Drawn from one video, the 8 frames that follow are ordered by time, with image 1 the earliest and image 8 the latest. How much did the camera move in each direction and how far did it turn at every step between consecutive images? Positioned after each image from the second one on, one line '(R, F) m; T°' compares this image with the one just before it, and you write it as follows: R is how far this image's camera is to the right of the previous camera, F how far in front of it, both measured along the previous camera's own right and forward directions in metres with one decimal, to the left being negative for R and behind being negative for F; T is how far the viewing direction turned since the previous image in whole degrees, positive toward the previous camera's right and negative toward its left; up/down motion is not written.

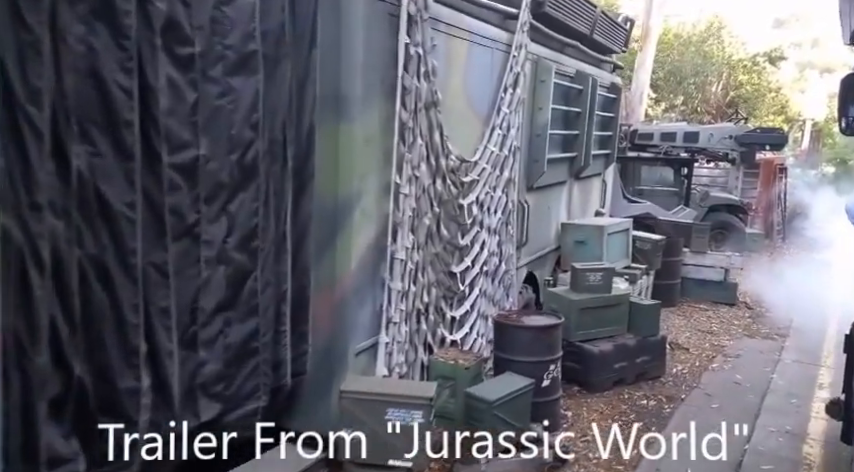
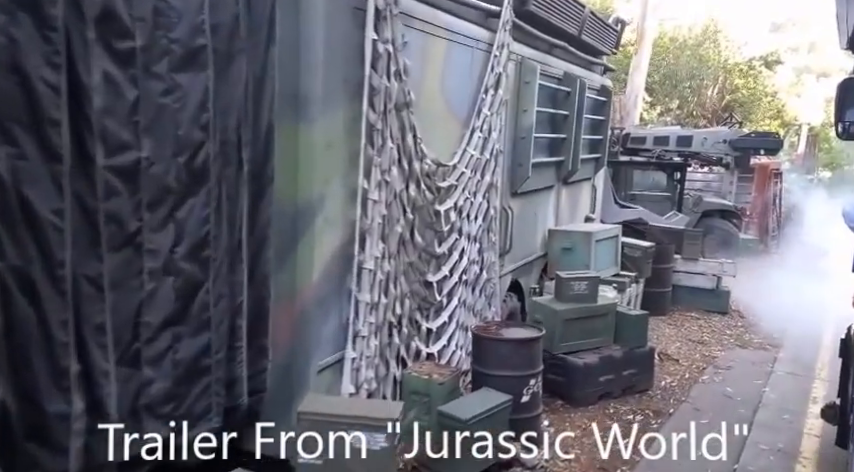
(+0.1, +0.2) m; 0°
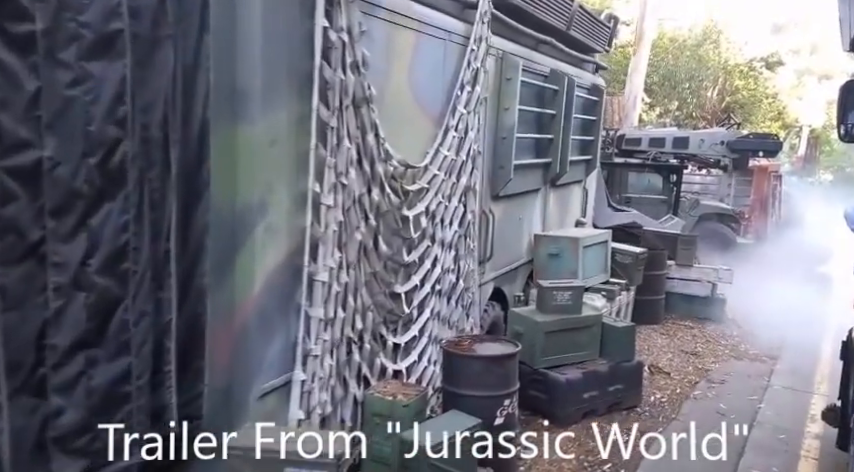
(+0.2, +0.3) m; 0°
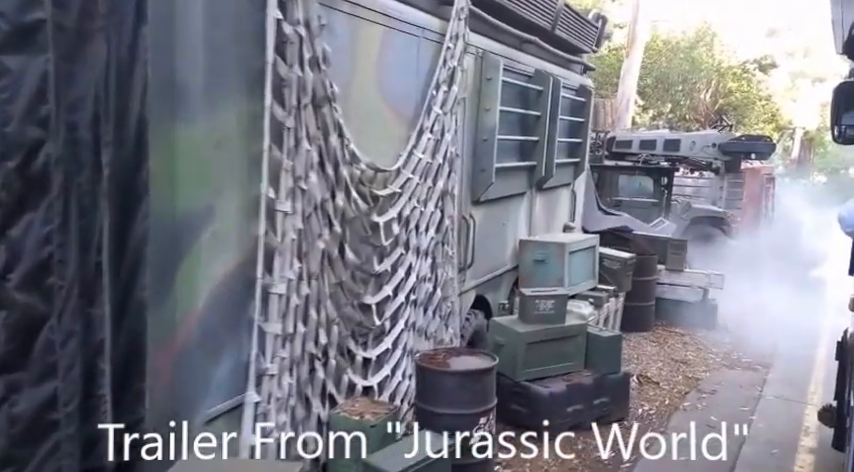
(+0.1, +0.2) m; 0°
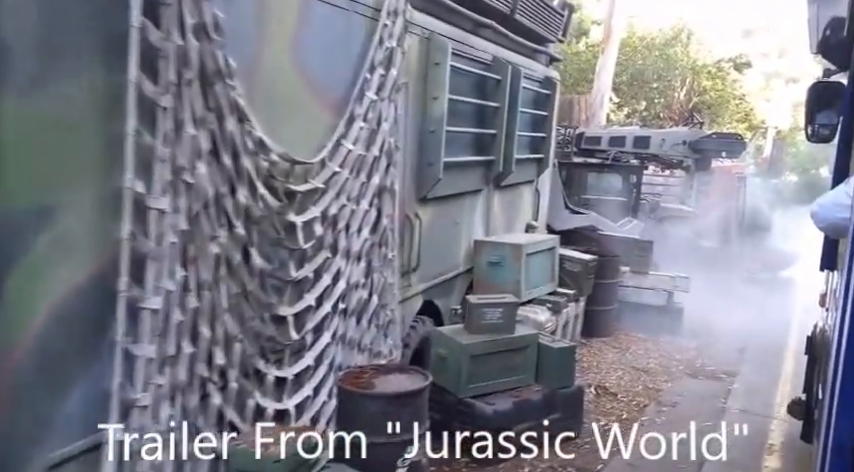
(+0.2, +0.4) m; +2°
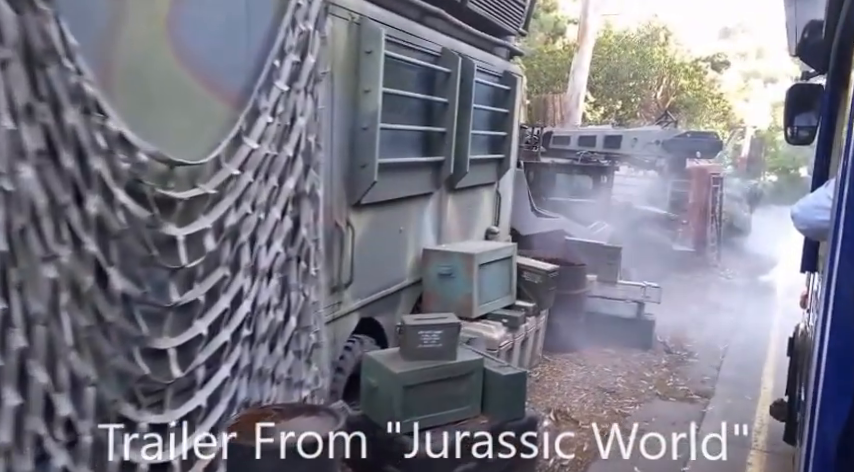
(+0.2, +0.5) m; +2°
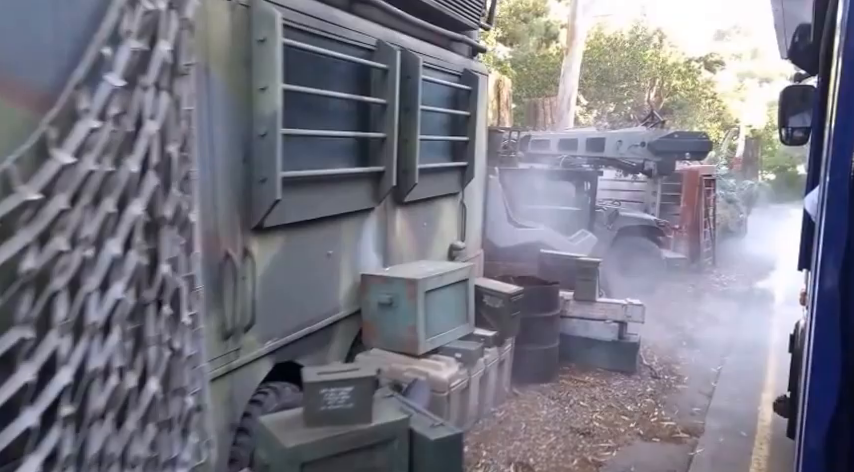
(+0.4, +0.7) m; 0°
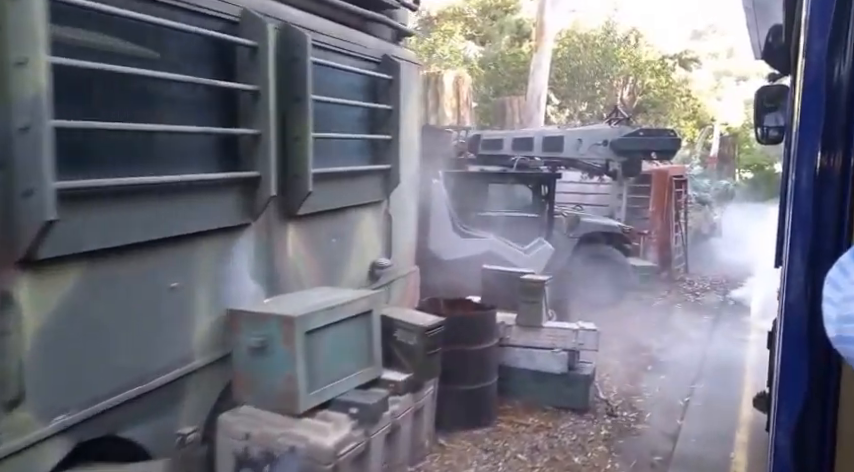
(+0.4, +0.9) m; +1°
